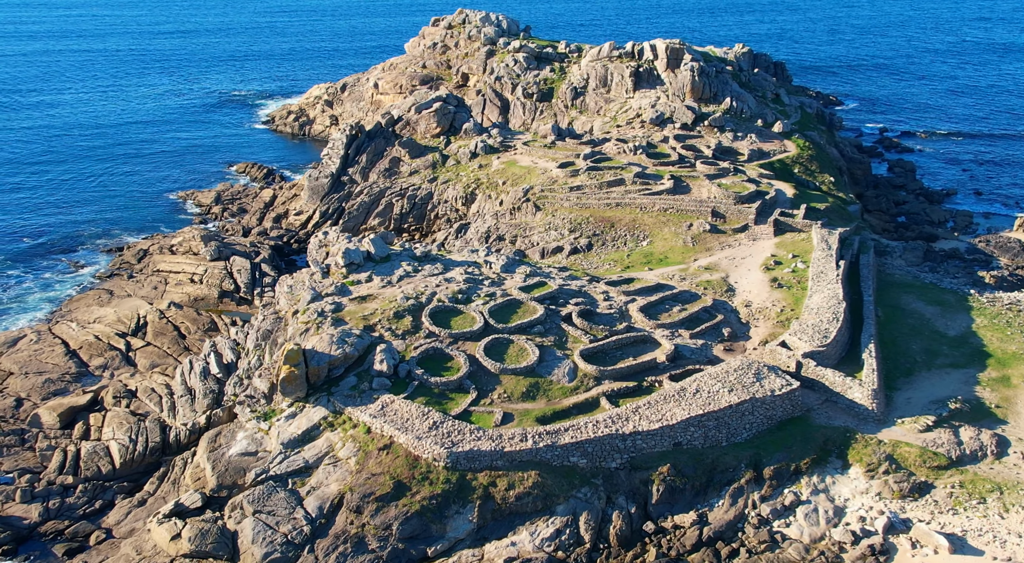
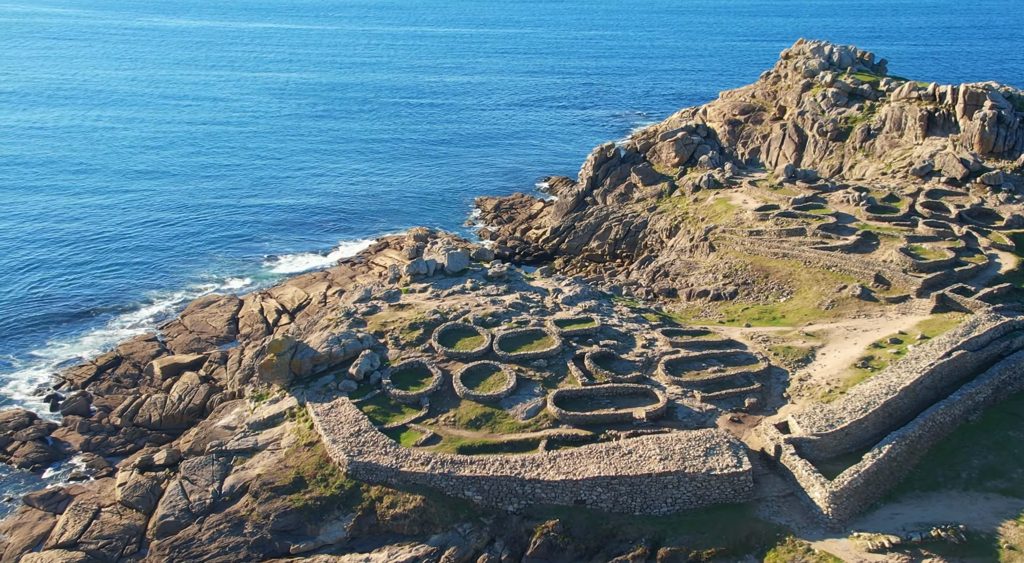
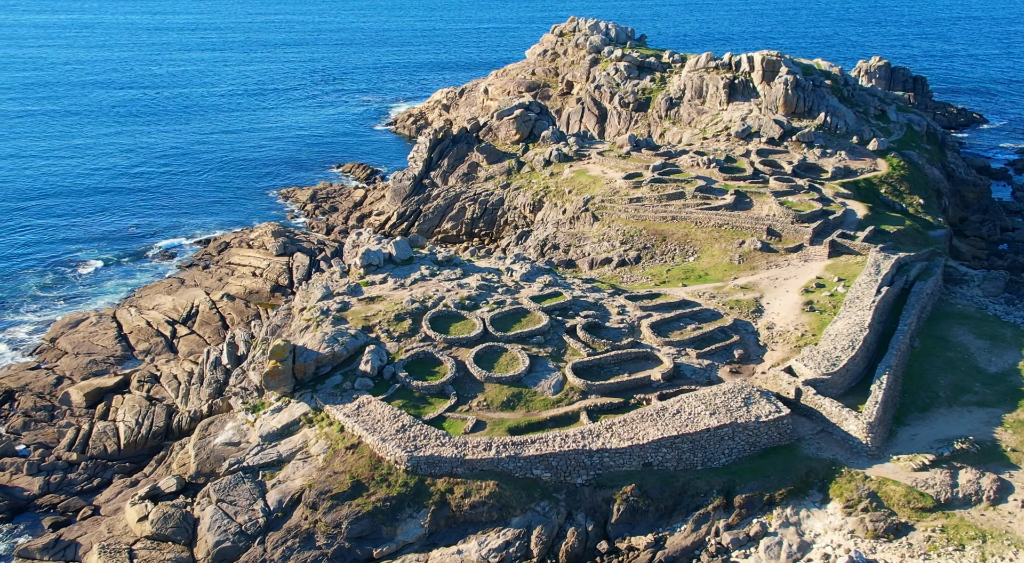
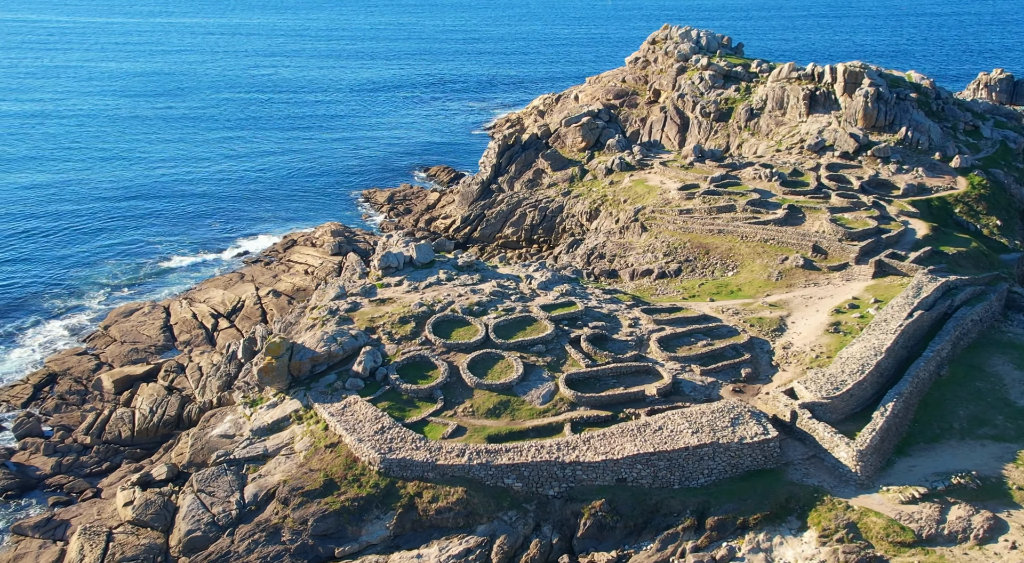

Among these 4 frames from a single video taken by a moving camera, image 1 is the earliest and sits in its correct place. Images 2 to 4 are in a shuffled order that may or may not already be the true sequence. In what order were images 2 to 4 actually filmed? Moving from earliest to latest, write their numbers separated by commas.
3, 4, 2
